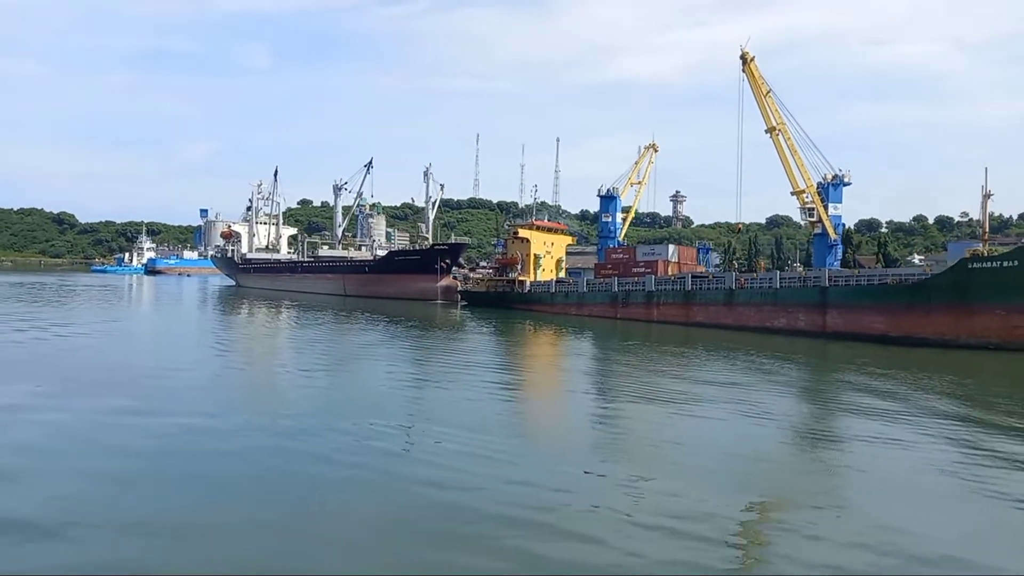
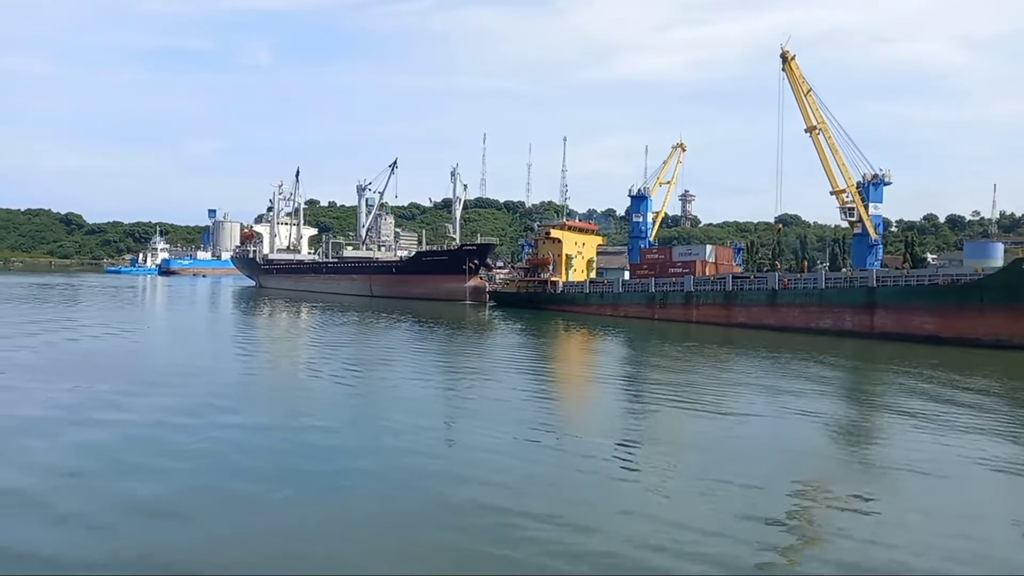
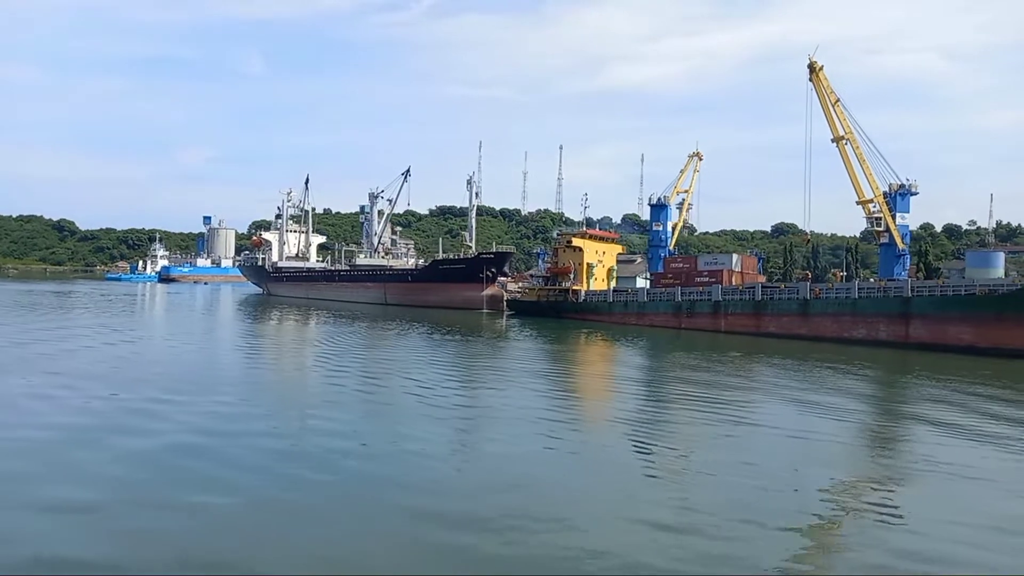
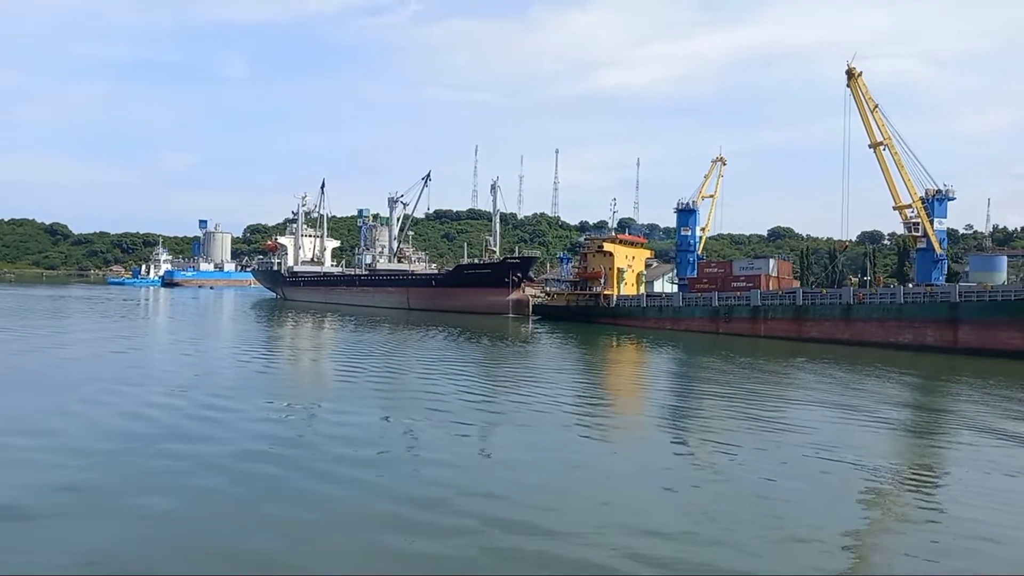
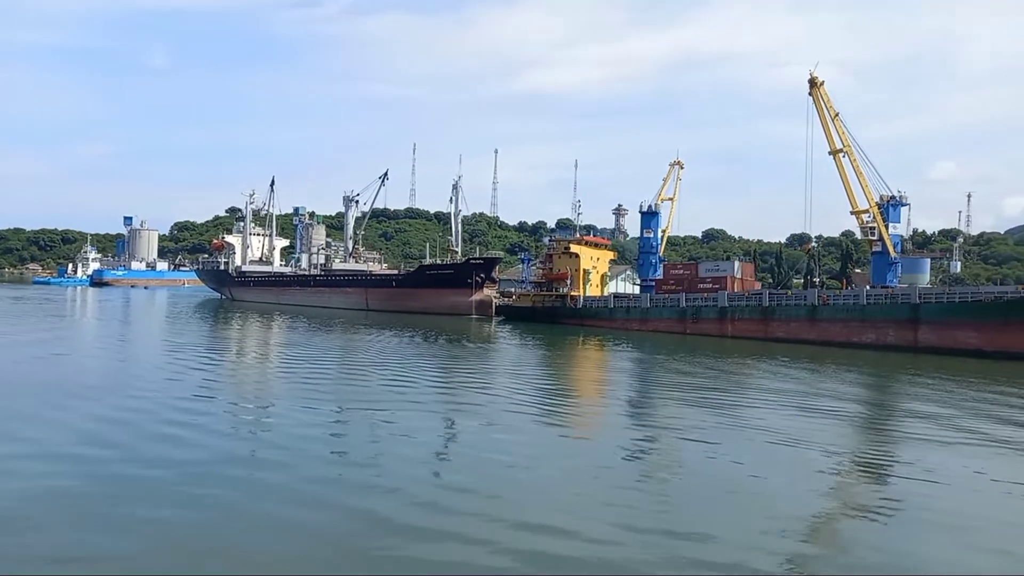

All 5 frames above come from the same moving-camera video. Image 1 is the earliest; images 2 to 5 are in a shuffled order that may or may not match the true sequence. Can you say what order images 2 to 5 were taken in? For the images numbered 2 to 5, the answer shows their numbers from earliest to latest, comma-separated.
2, 3, 4, 5
